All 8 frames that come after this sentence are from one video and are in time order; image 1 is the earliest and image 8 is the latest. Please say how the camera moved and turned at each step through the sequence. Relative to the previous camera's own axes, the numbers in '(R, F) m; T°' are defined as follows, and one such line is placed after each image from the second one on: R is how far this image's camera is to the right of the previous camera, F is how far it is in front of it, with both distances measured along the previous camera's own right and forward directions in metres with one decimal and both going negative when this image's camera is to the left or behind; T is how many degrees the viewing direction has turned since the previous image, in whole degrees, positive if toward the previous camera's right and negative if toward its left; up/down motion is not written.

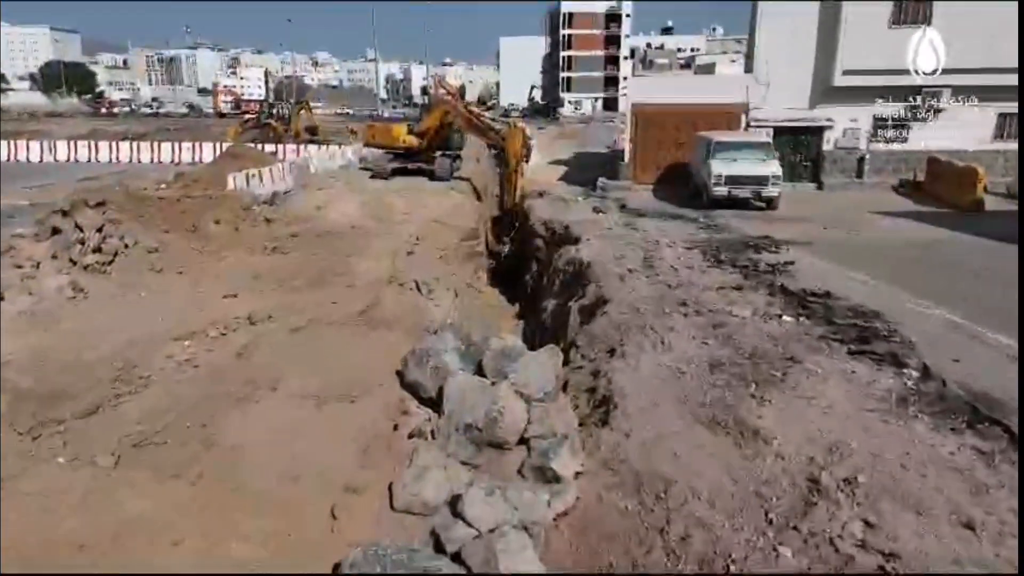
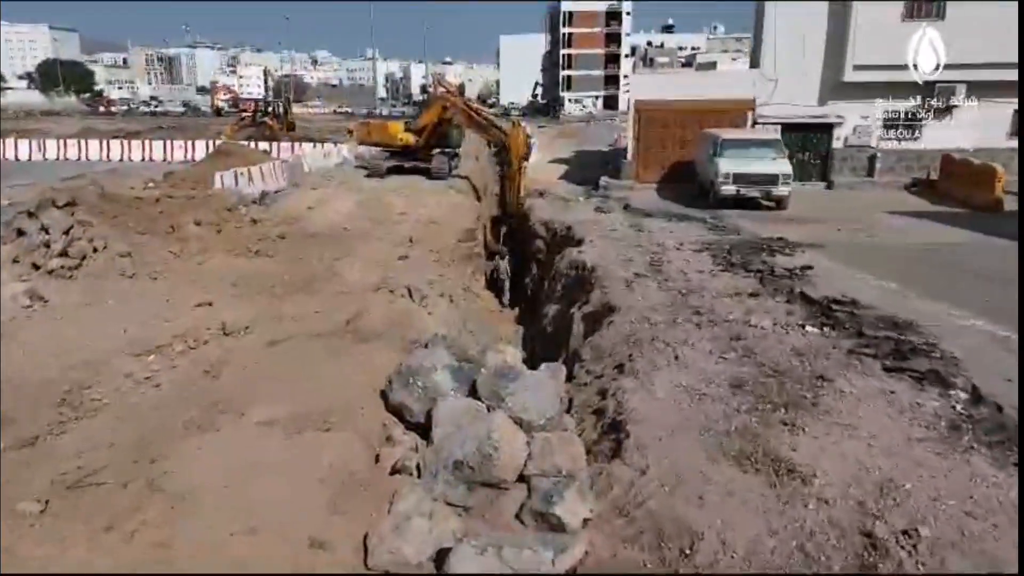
(0.0, +0.8) m; 0°
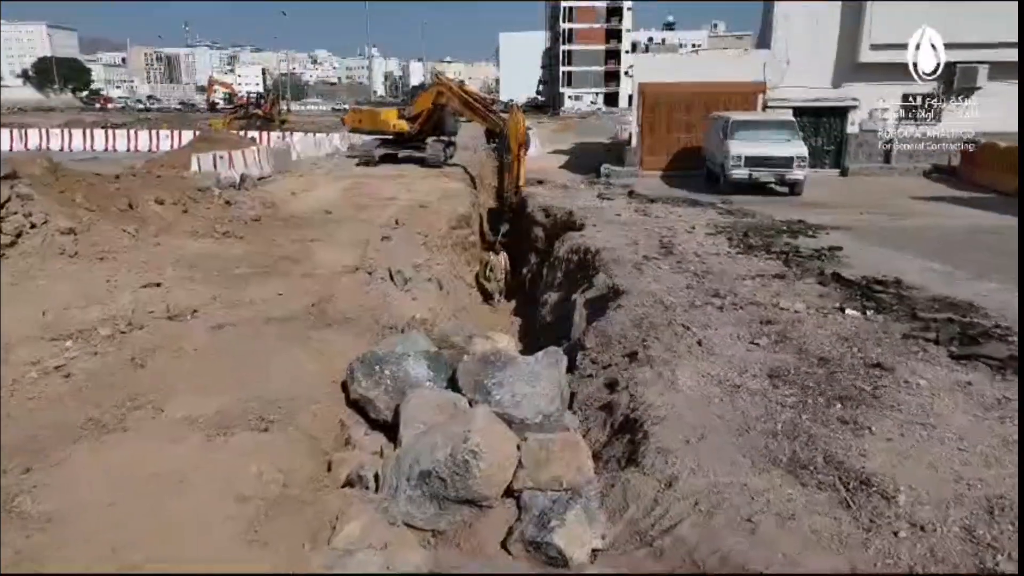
(+0.1, +1.3) m; 0°
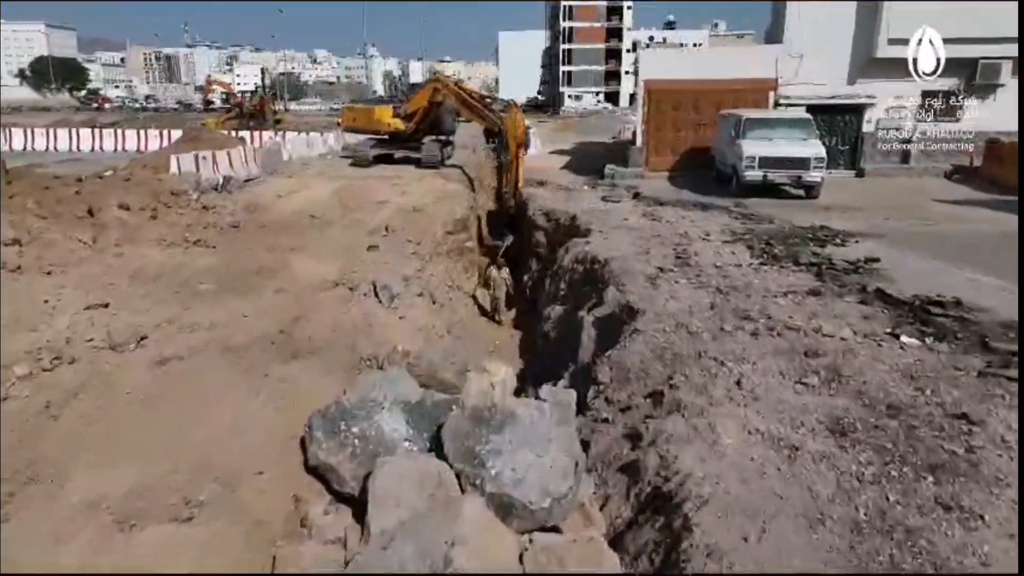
(0.0, +1.1) m; 0°
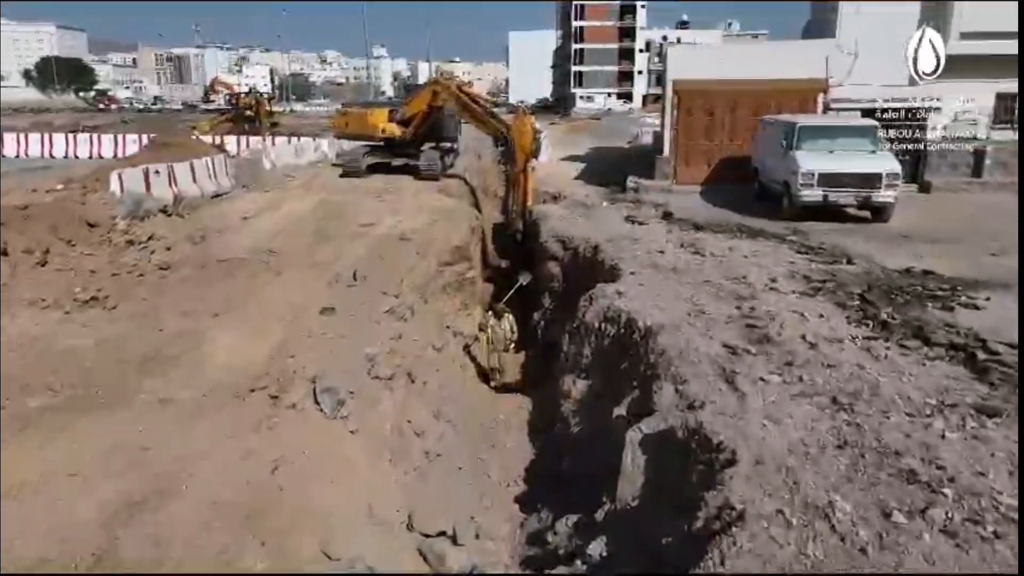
(0.0, +3.0) m; -1°
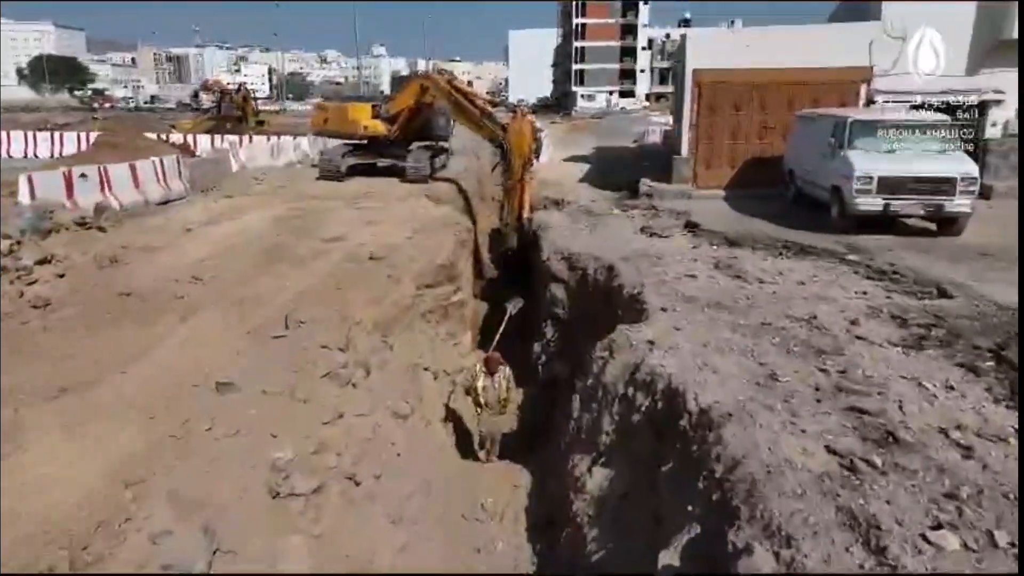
(+0.1, +2.6) m; 0°
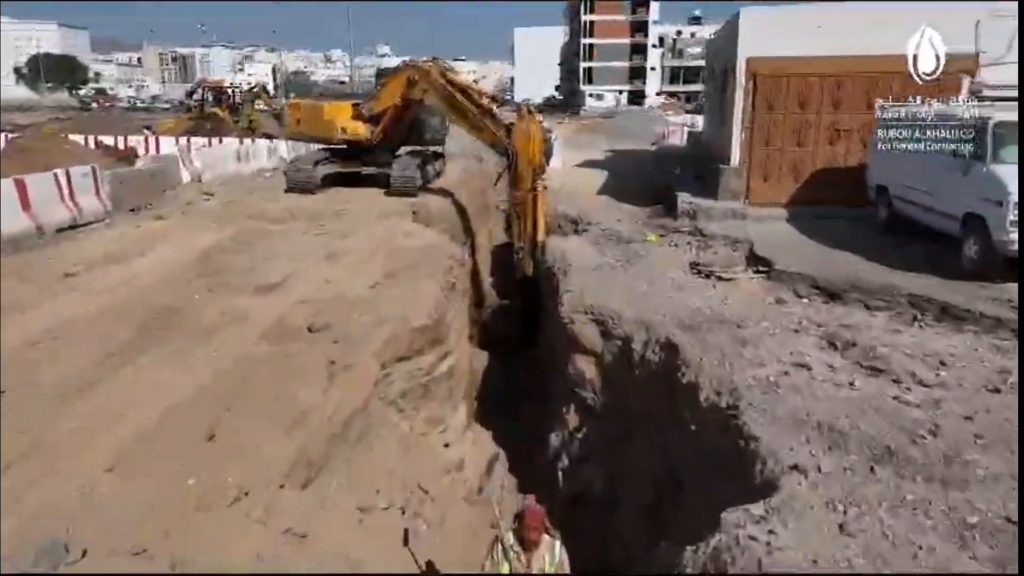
(0.0, +3.7) m; 0°
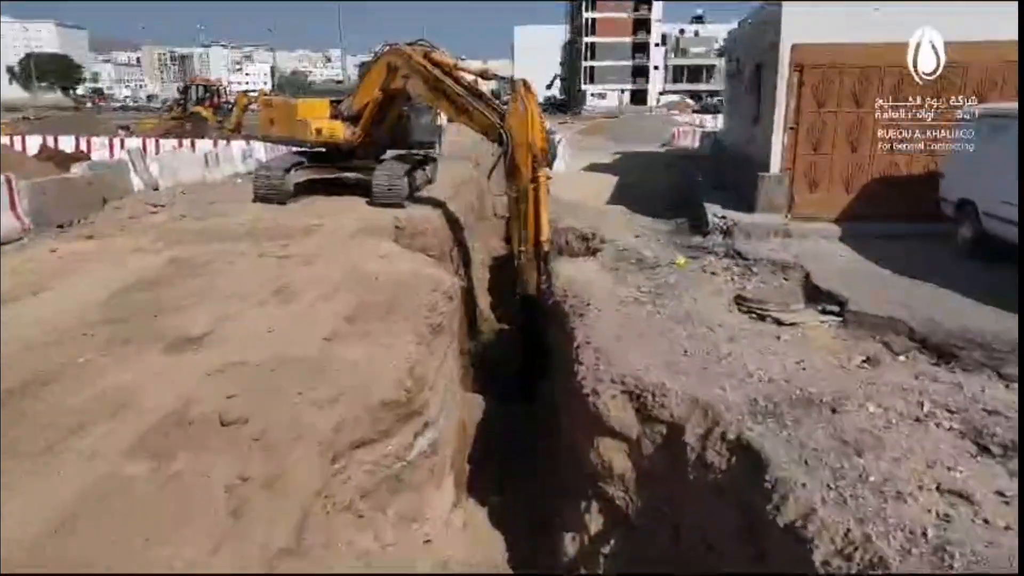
(0.0, +2.3) m; 0°
